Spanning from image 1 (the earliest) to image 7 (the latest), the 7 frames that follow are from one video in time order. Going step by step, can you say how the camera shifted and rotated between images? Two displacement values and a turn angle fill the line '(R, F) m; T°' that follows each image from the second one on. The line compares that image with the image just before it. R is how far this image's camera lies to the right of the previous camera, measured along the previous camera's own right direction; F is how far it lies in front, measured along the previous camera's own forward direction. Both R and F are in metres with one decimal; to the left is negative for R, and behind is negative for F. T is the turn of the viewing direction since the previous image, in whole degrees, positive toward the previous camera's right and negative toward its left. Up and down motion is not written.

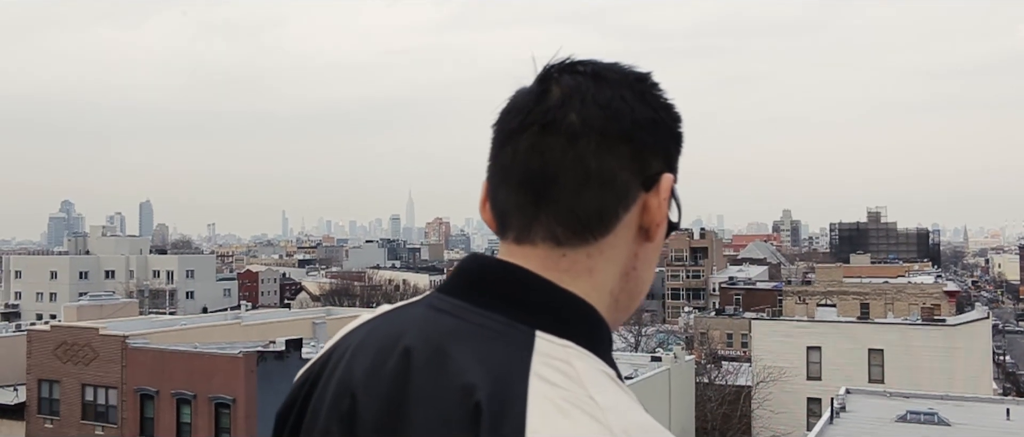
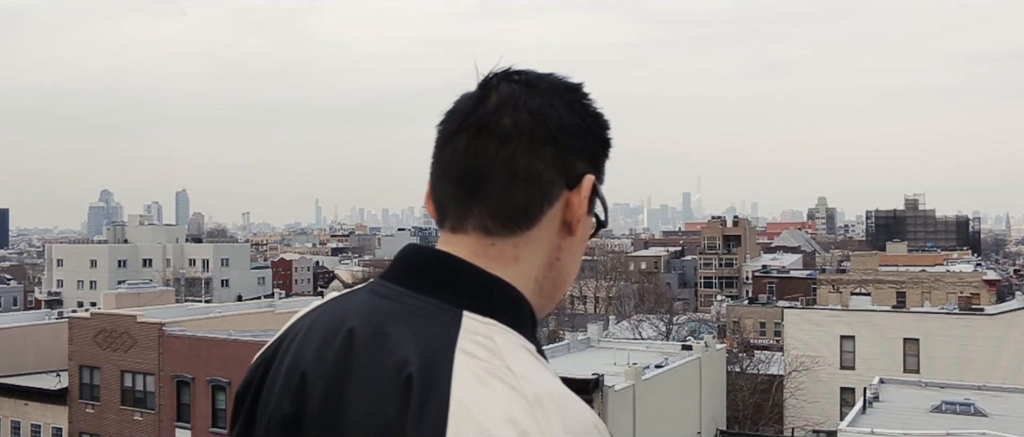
(+0.8, -0.6) m; -2°
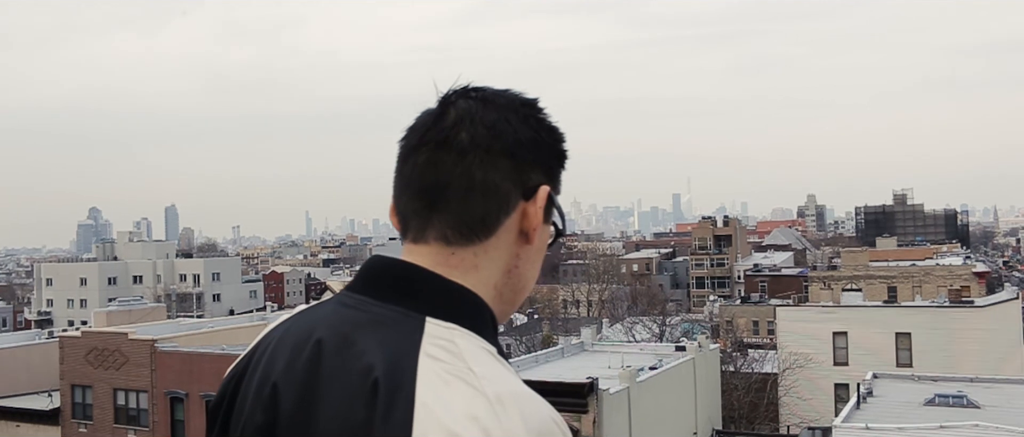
(+0.3, -0.1) m; +1°
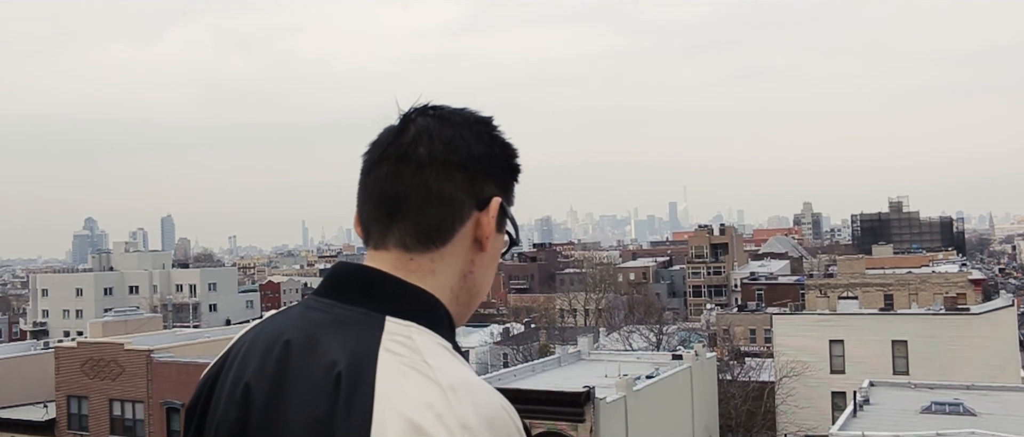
(+0.3, -0.2) m; 0°
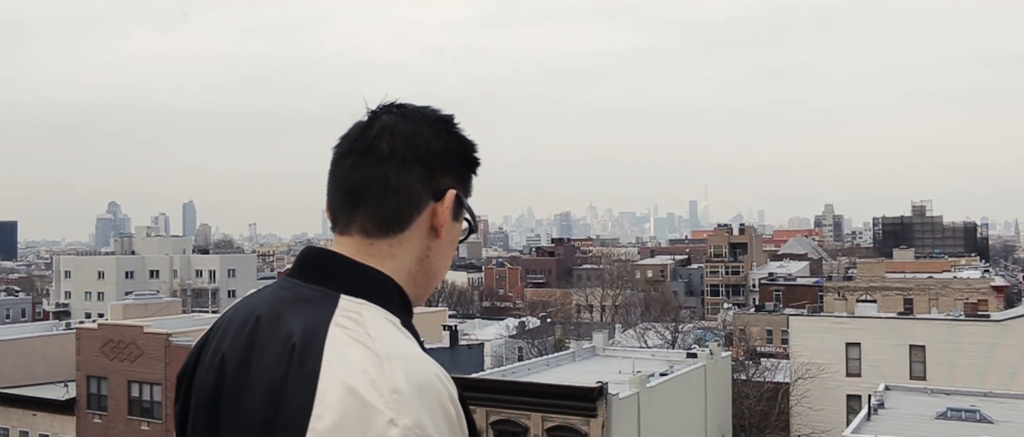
(+0.6, -0.6) m; -1°
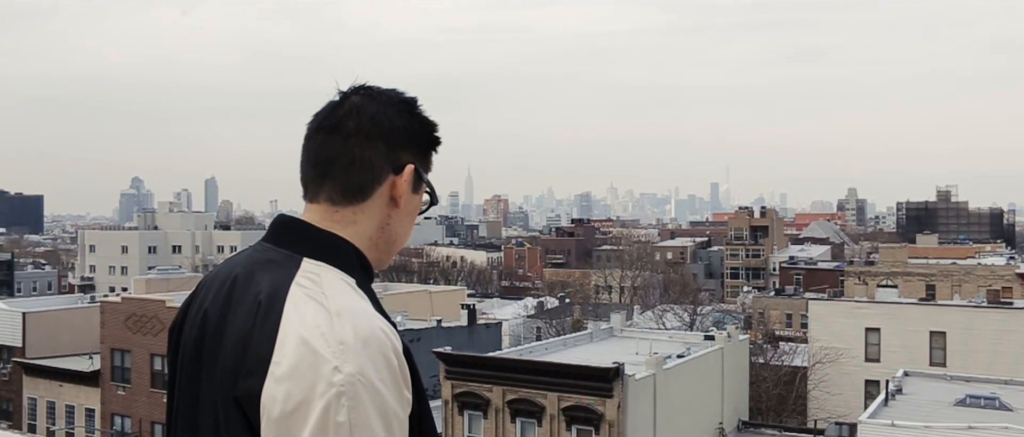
(+0.6, -0.4) m; -1°
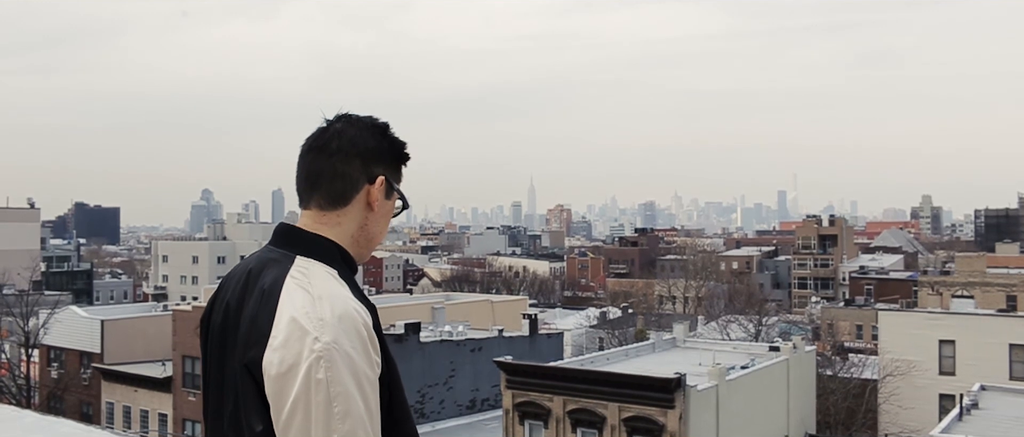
(+1.7, -0.4) m; -4°
